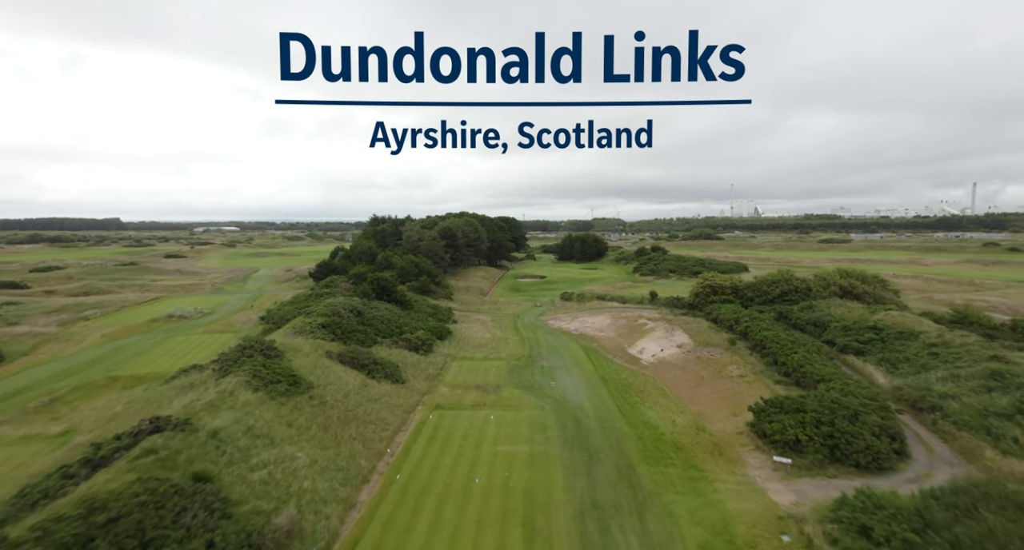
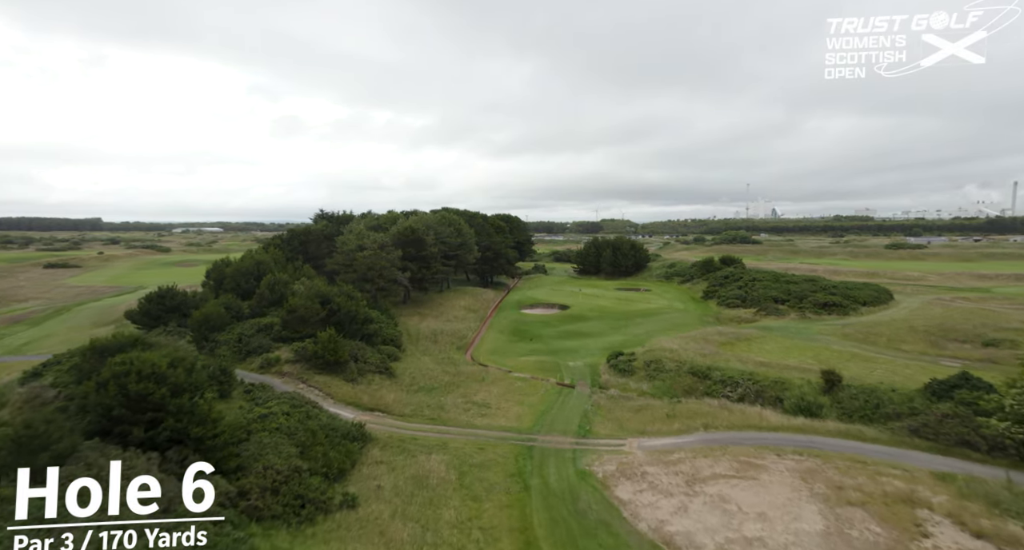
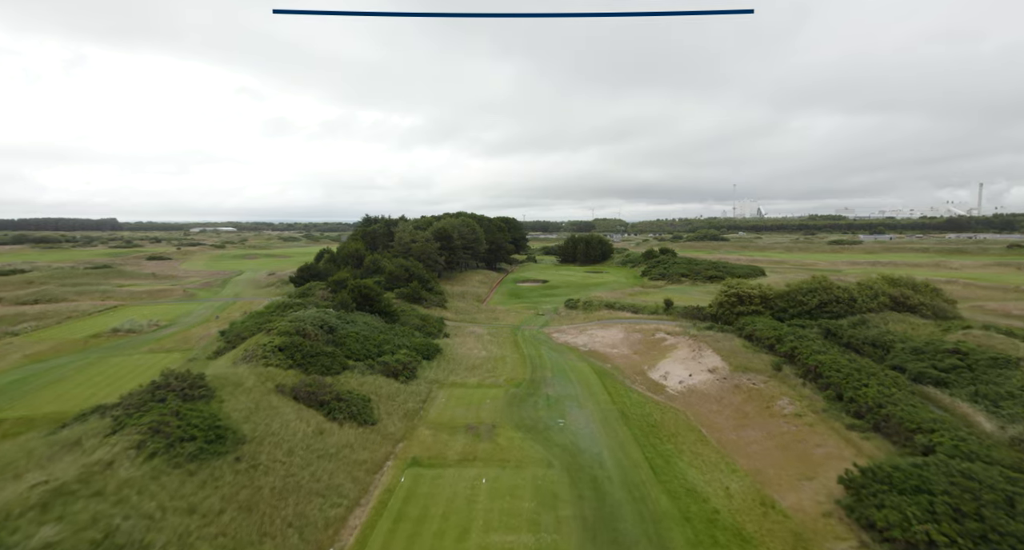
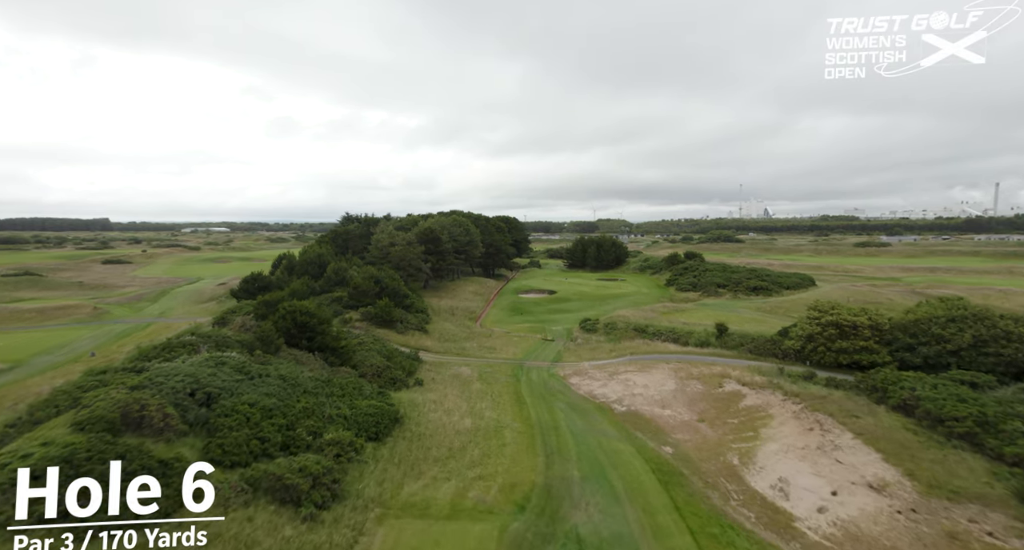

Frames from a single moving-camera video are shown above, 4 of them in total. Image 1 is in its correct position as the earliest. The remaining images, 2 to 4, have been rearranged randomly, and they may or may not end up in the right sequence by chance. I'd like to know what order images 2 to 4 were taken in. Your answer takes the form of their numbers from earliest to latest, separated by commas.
3, 4, 2
